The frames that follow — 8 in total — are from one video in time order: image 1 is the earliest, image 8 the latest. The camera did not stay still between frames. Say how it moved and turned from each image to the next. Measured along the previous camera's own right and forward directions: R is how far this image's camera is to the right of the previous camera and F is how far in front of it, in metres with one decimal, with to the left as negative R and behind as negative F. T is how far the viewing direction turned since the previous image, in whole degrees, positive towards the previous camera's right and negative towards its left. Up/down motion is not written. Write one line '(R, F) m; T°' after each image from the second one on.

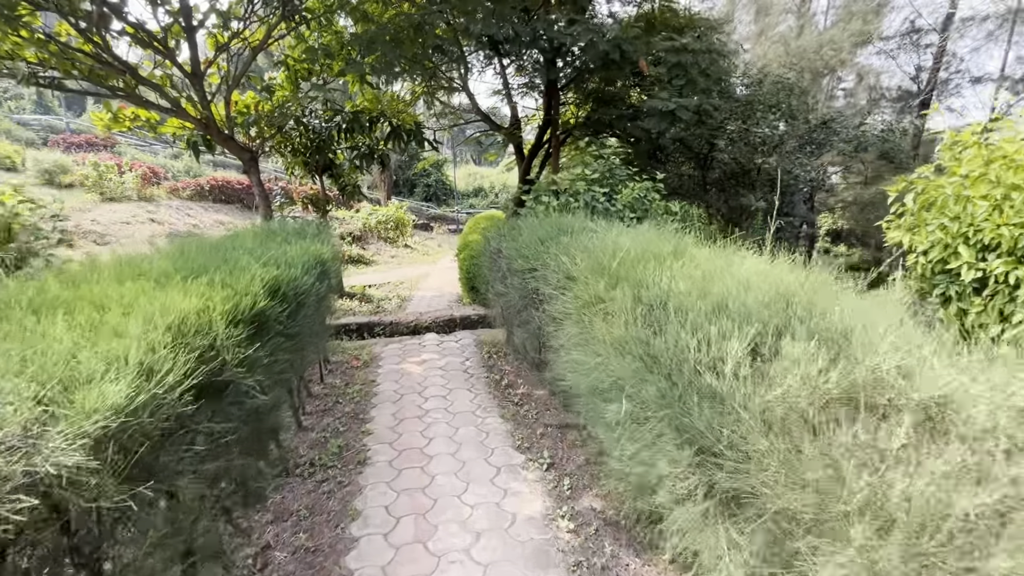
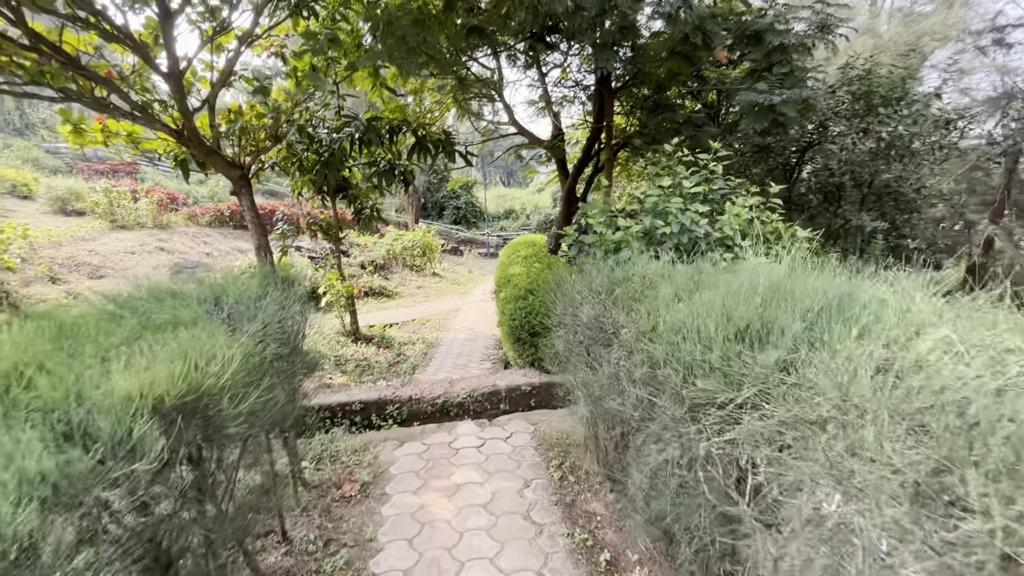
(-0.2, +1.2) m; -3°
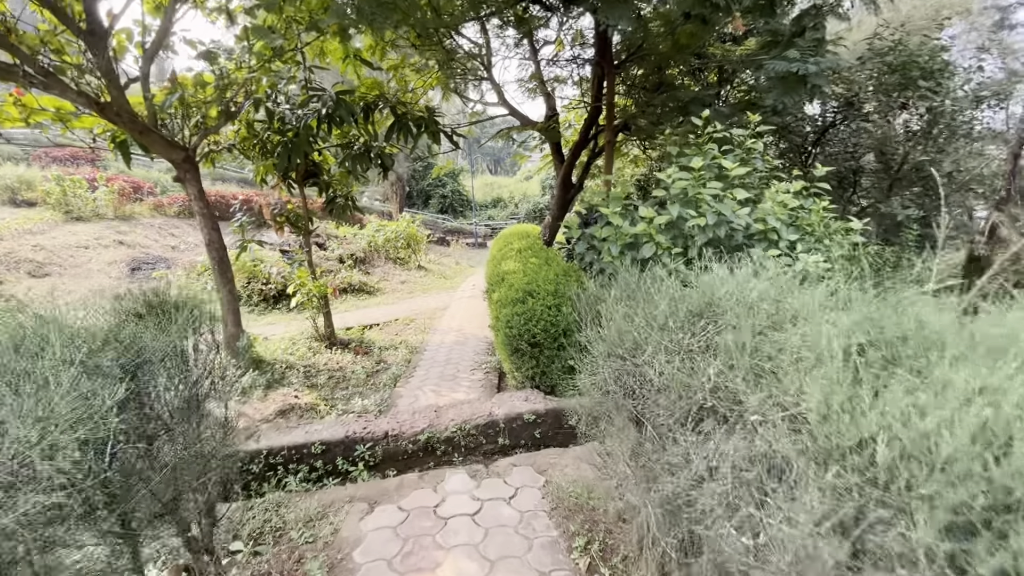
(-0.1, +0.6) m; +1°
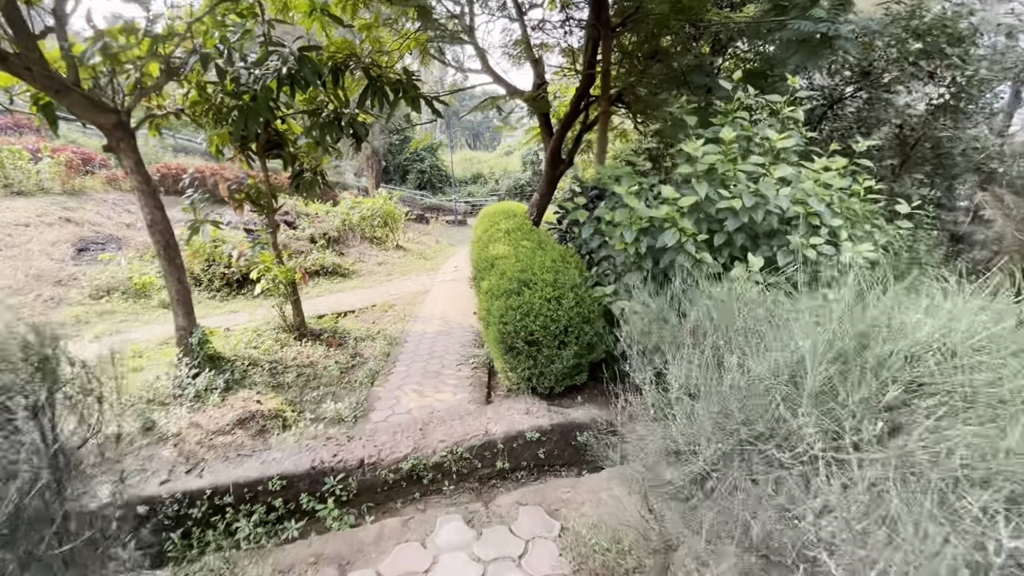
(-0.1, +0.4) m; +2°
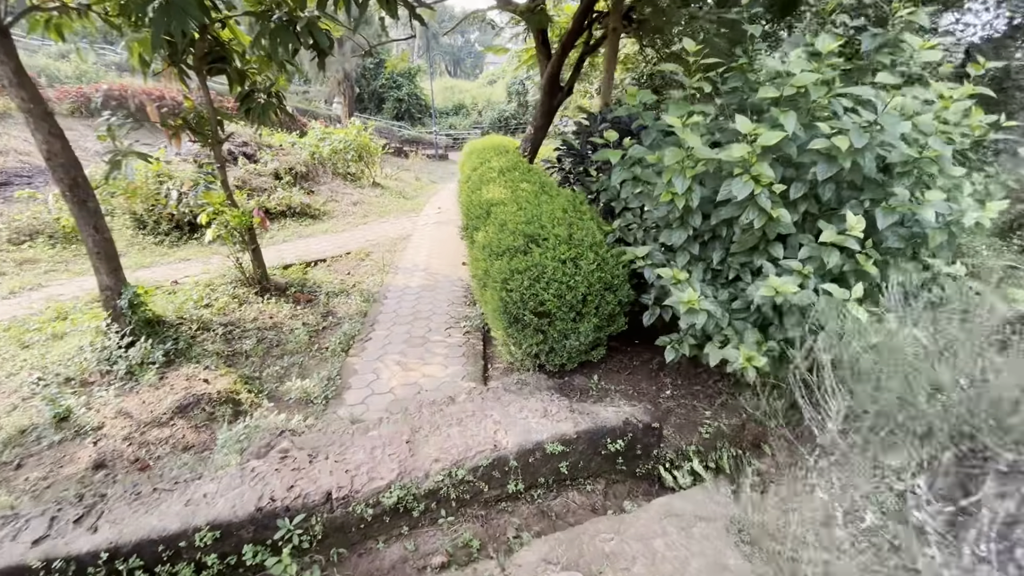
(-0.1, +0.6) m; +2°
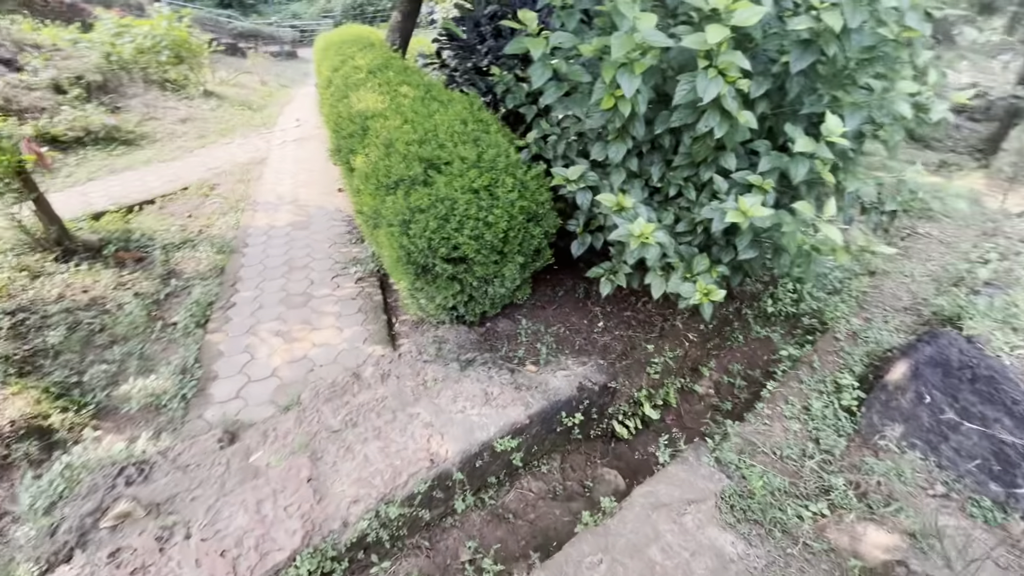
(-0.1, +0.5) m; +13°
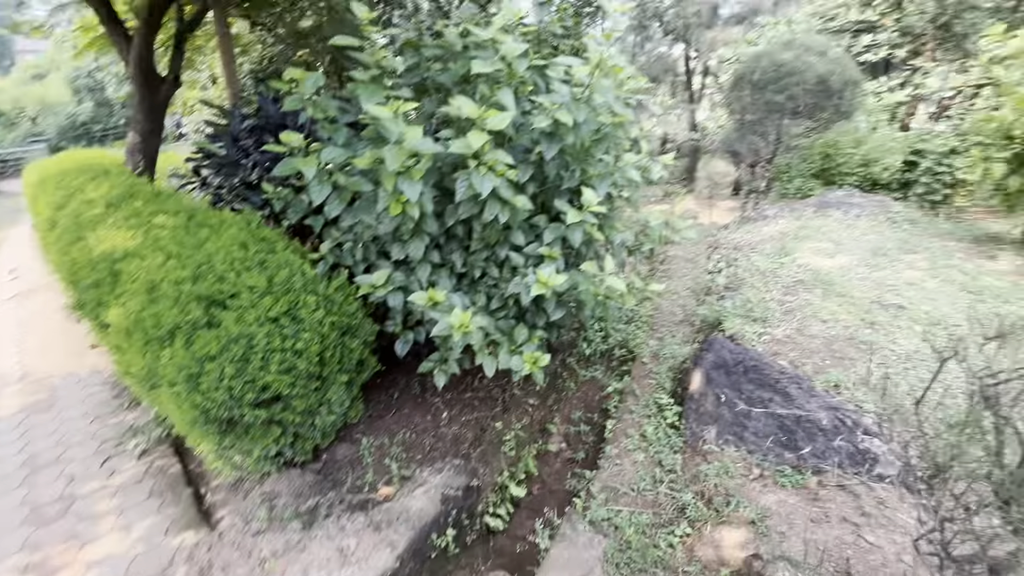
(0.0, 0.0) m; +22°
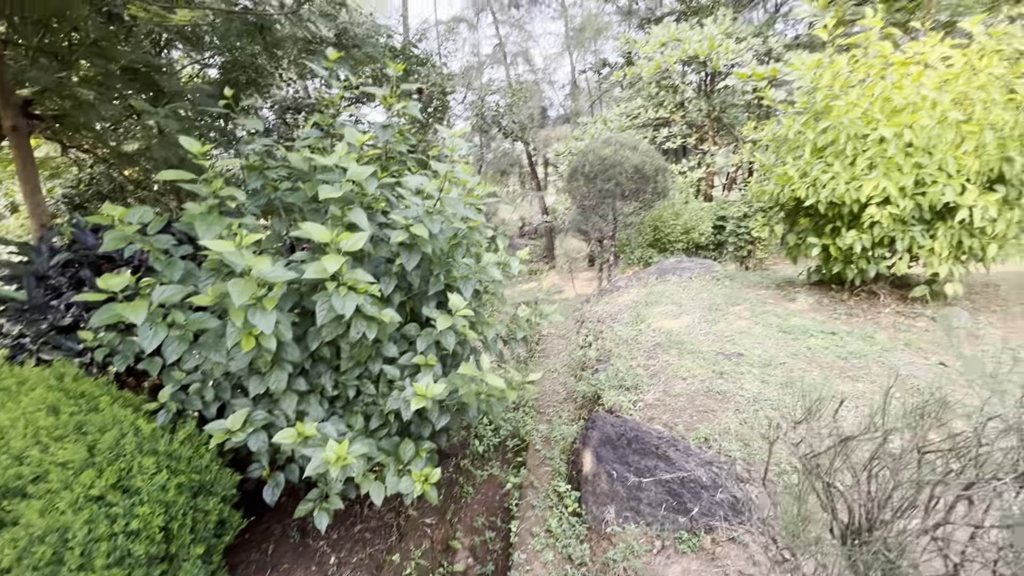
(0.0, 0.0) m; +15°
